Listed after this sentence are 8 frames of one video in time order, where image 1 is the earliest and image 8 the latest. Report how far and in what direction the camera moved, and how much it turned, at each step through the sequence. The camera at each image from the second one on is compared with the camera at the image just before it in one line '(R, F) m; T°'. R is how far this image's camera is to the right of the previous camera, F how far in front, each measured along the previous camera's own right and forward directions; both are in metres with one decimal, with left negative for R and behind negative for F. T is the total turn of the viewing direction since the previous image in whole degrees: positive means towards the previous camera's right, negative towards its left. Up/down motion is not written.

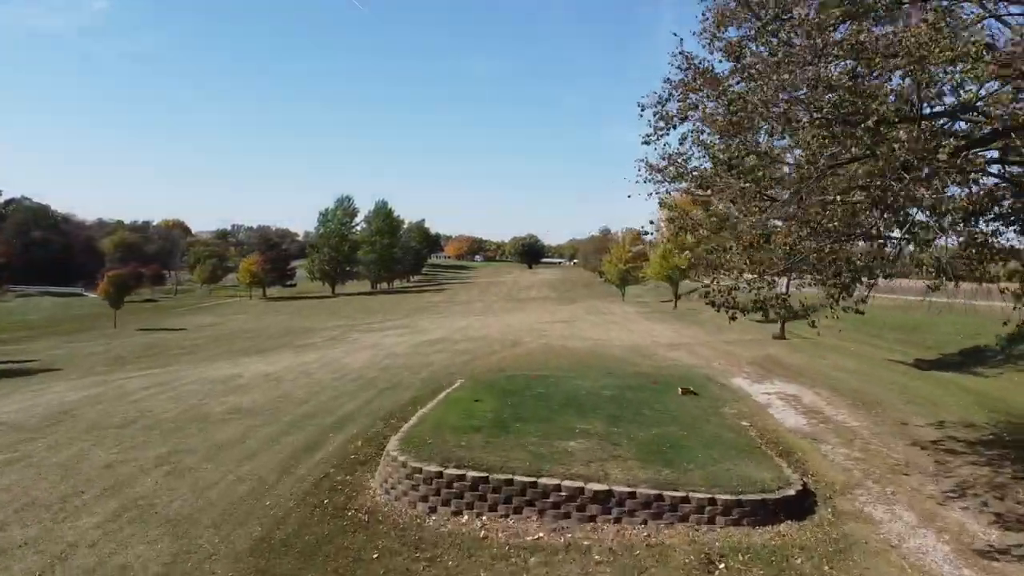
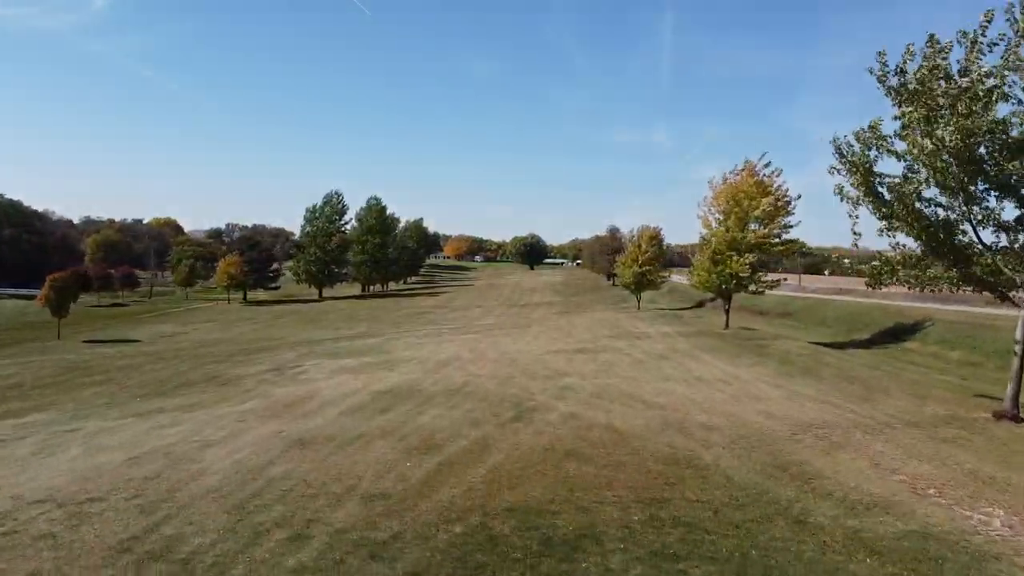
(-0.1, +8.6) m; 0°
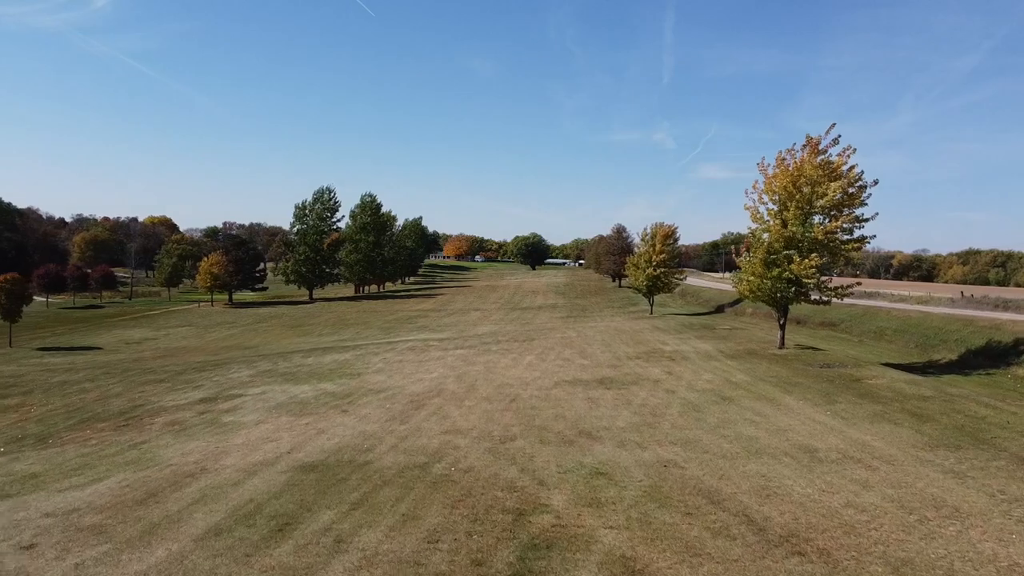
(0.0, +5.8) m; 0°
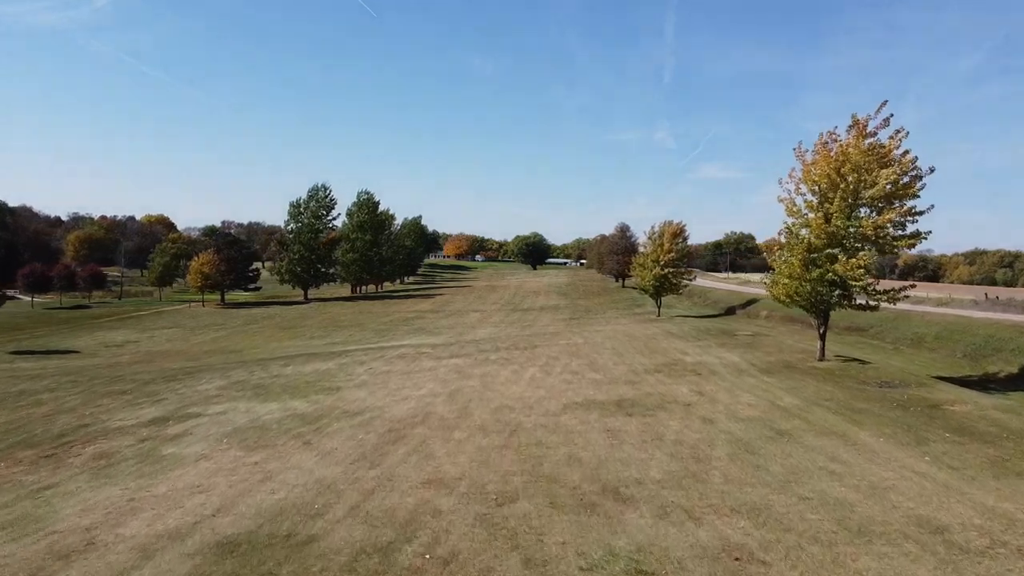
(0.0, +2.9) m; 0°
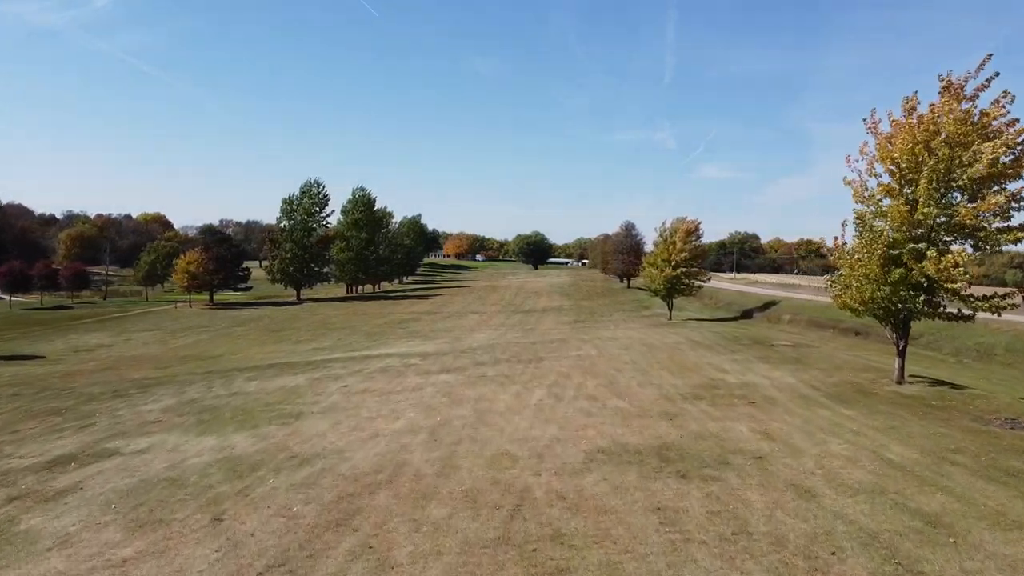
(0.0, +4.0) m; 0°
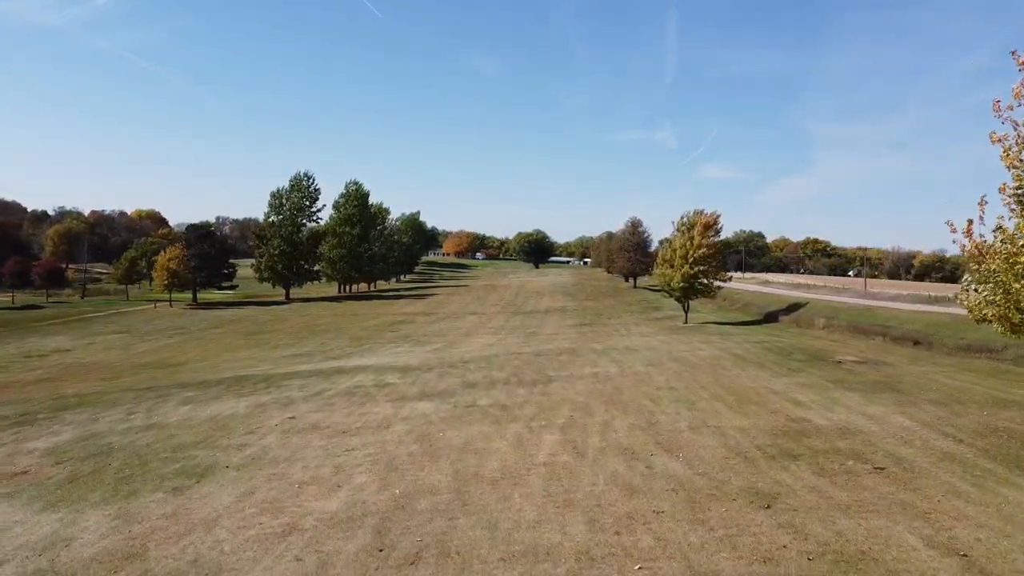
(0.0, +5.1) m; 0°
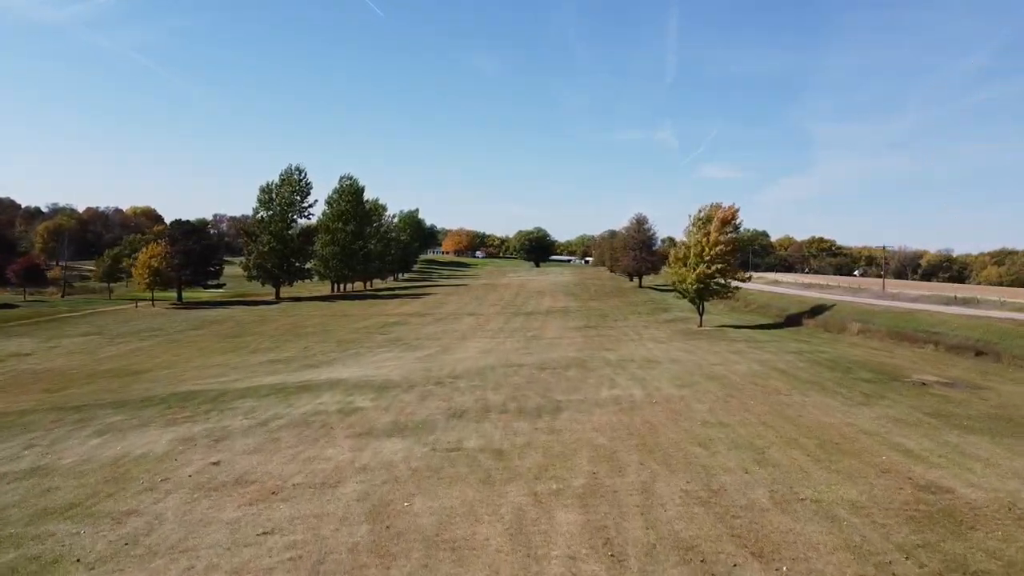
(0.0, +4.1) m; 0°
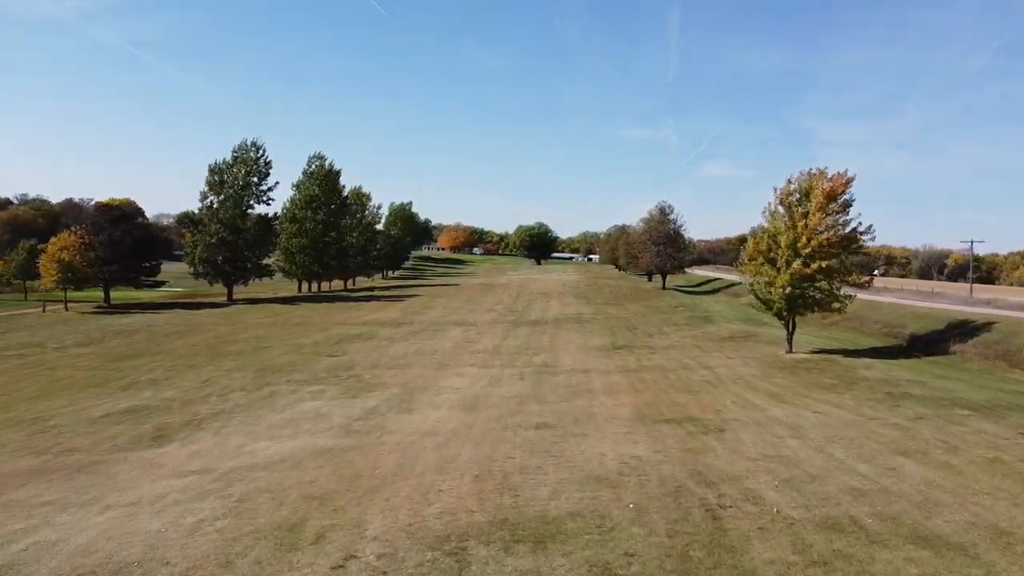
(-0.1, +15.5) m; 0°
